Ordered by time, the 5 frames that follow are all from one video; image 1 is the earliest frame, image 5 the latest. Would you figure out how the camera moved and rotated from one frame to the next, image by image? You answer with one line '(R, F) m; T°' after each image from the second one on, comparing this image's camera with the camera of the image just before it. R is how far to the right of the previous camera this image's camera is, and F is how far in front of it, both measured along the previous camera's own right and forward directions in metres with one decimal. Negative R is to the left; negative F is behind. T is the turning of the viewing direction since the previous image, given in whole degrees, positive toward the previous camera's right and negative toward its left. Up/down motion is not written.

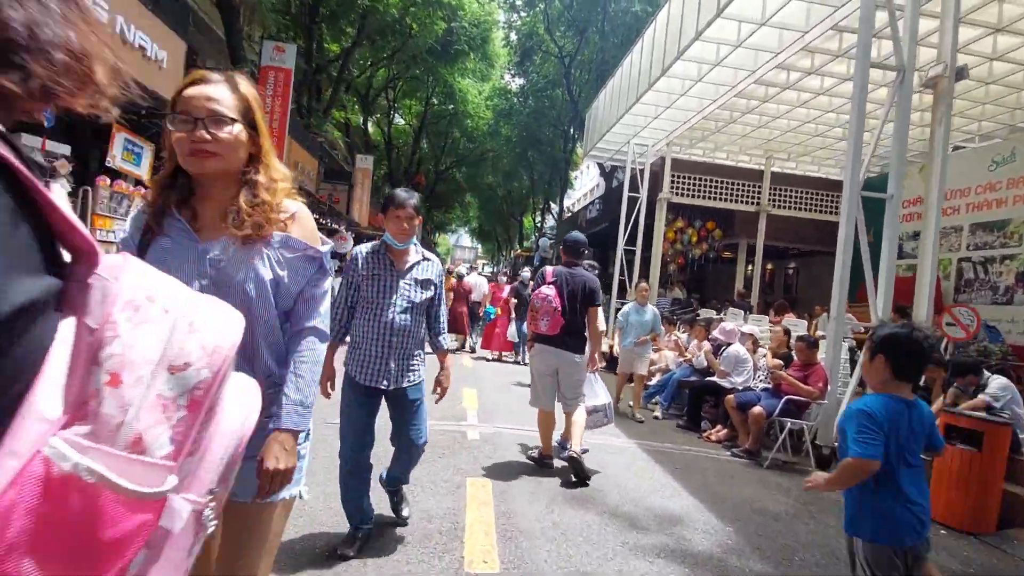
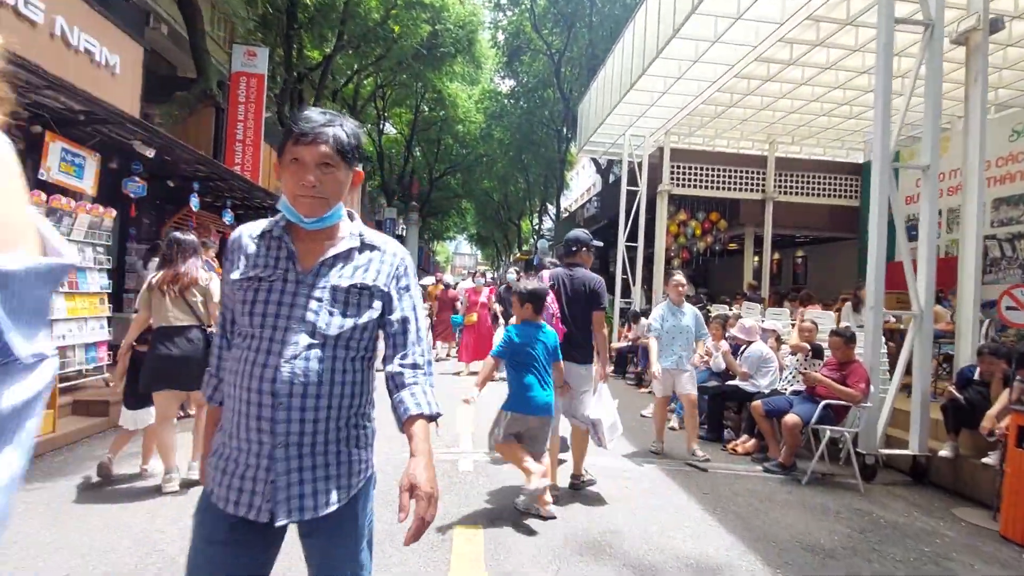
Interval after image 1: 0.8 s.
(+0.1, +0.8) m; 0°
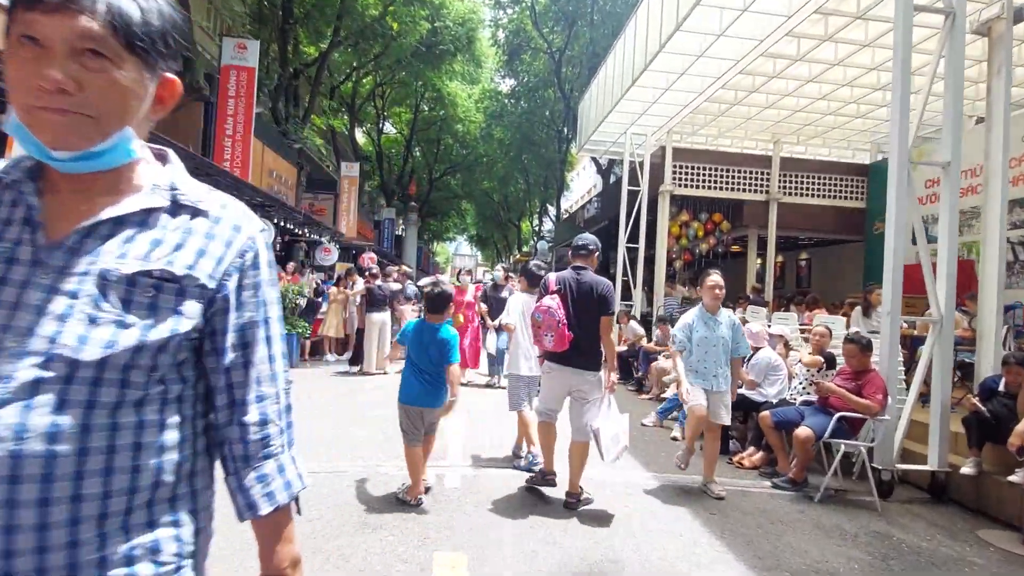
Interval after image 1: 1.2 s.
(+0.1, +0.4) m; 0°
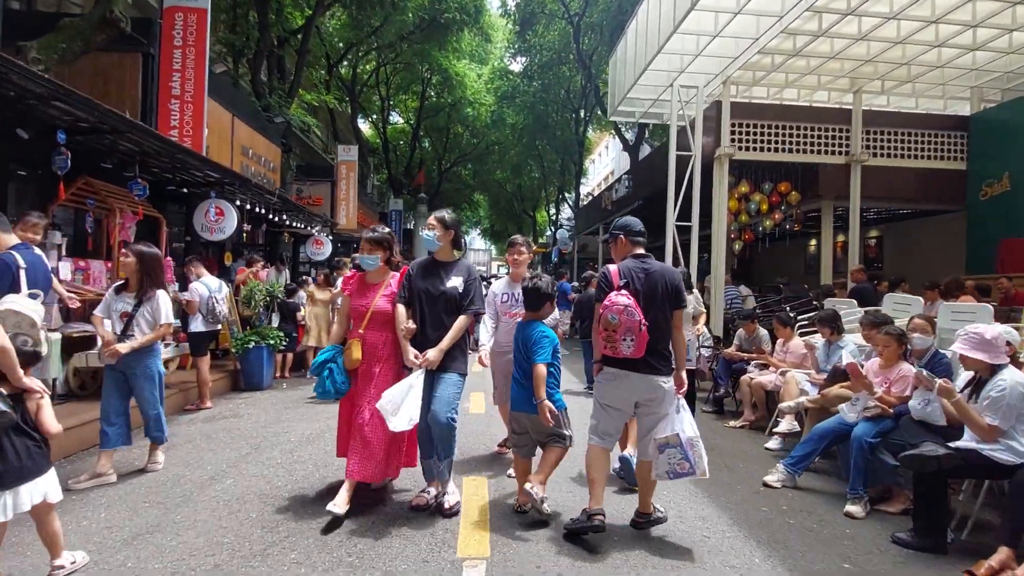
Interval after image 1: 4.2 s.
(-0.3, +2.8) m; -2°
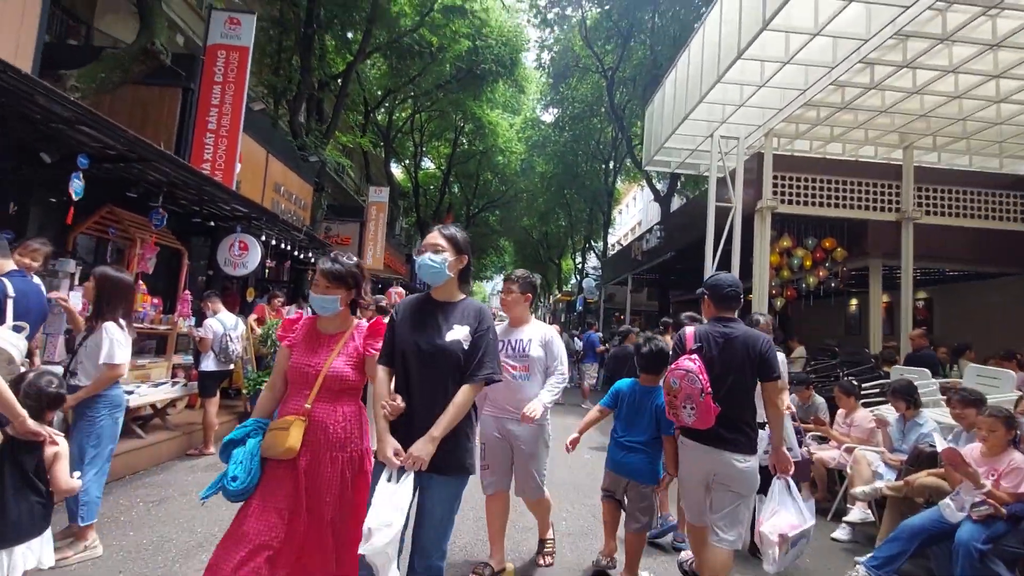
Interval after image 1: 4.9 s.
(-0.1, +0.5) m; -2°
